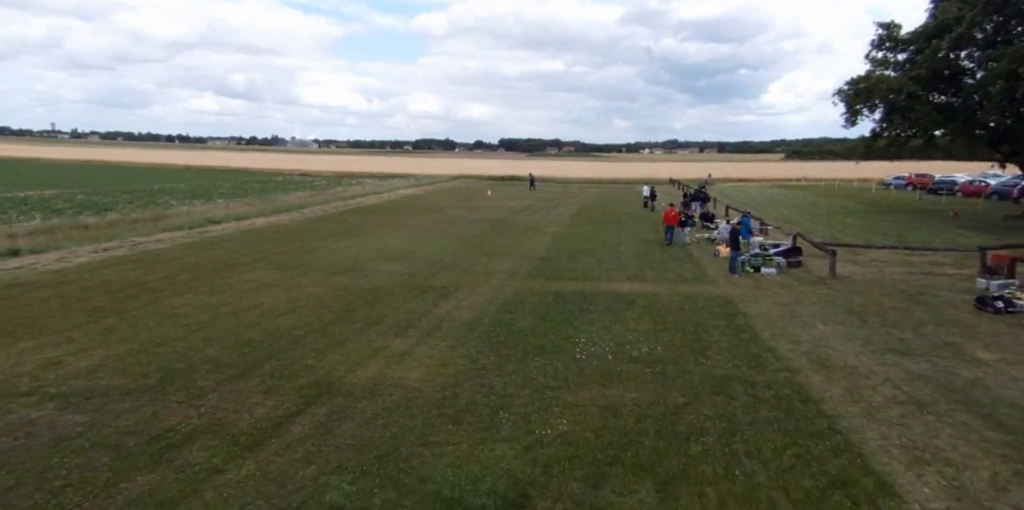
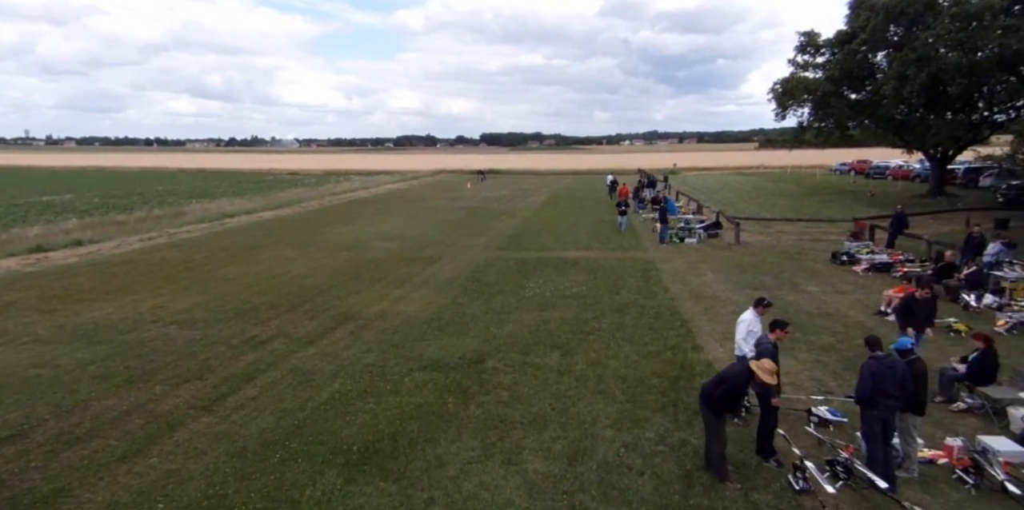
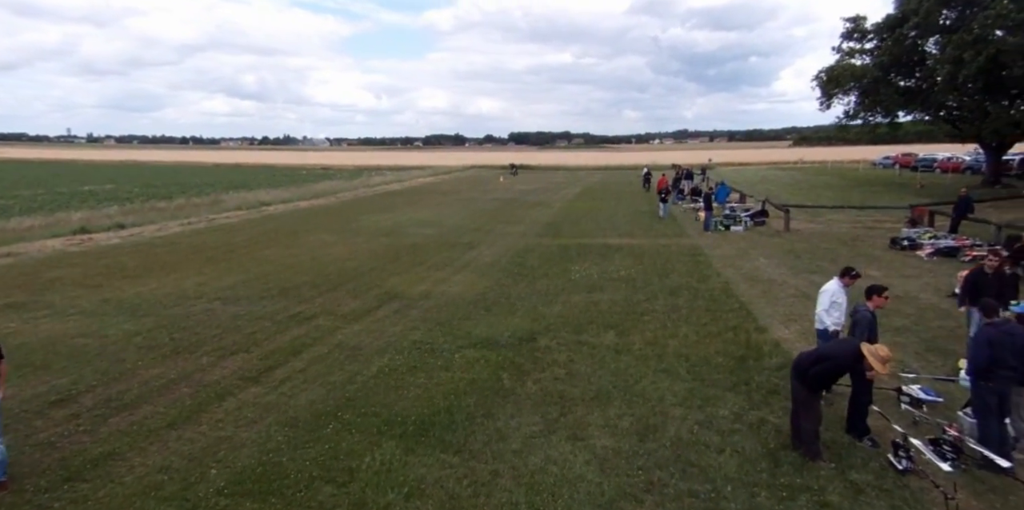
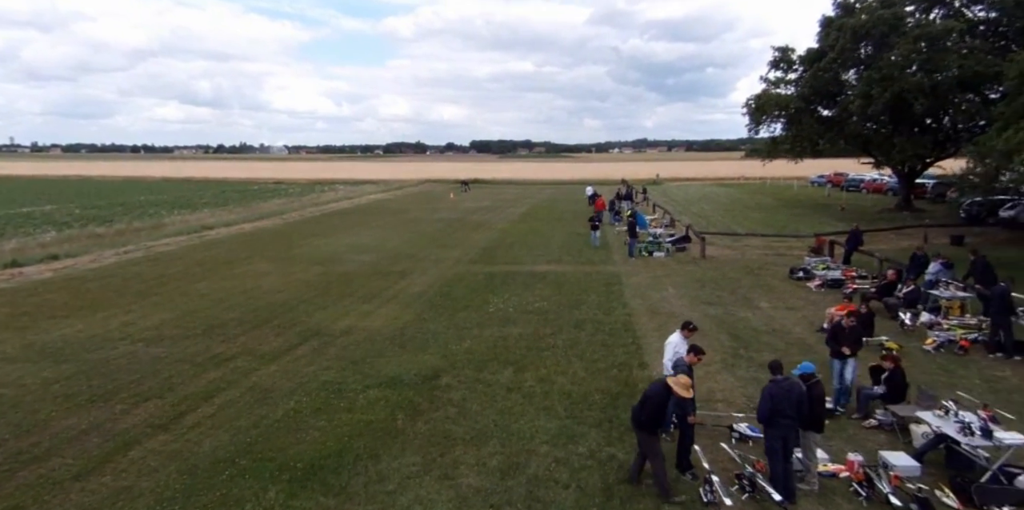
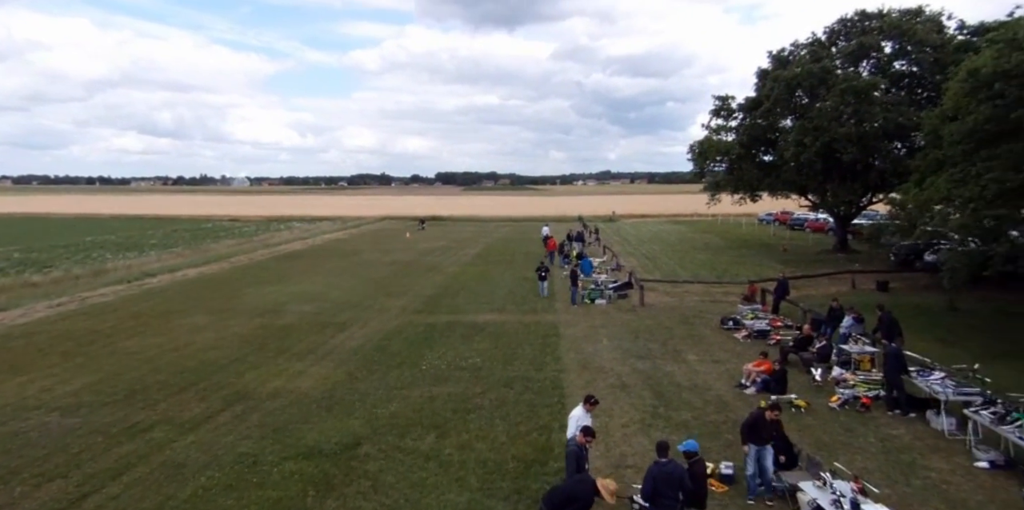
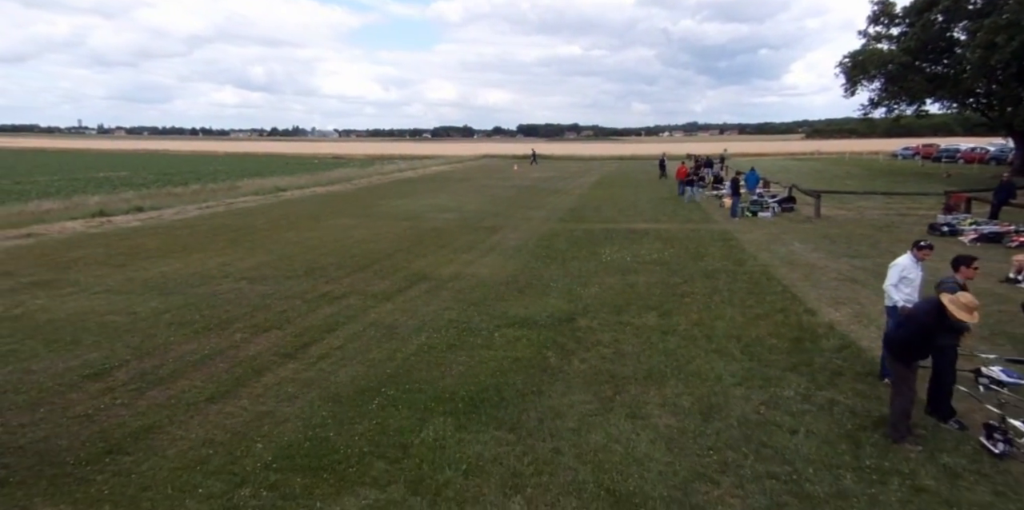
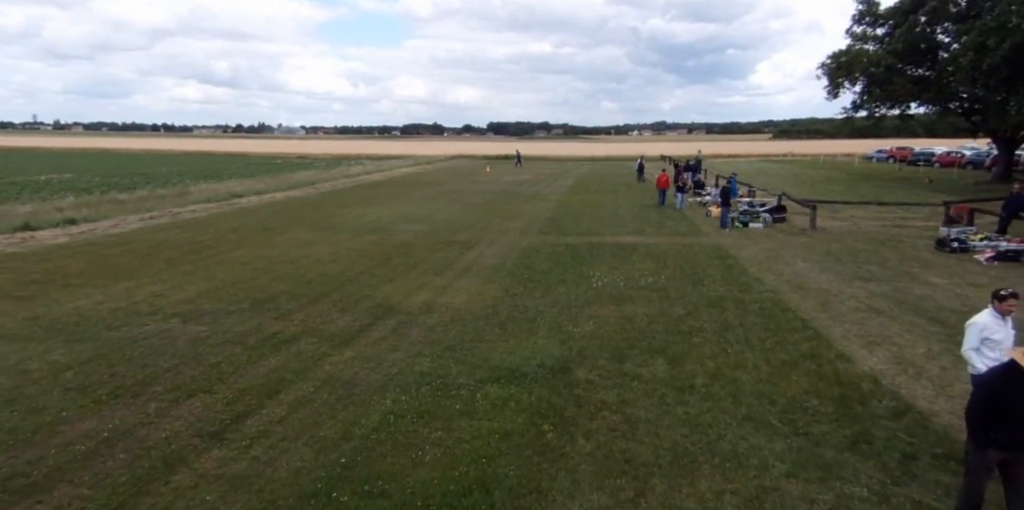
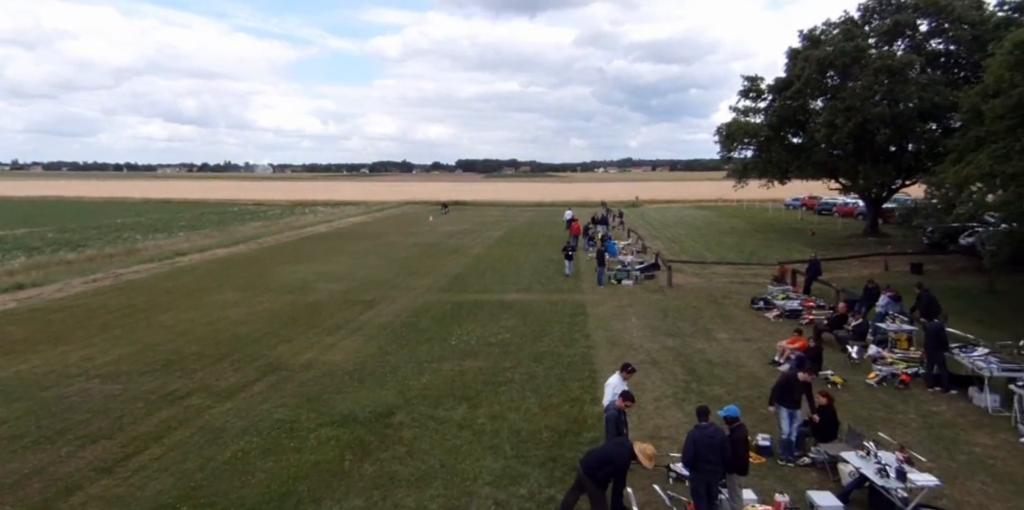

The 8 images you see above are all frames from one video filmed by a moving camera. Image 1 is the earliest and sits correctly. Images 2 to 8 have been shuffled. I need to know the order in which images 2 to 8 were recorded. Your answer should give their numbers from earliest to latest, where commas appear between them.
7, 6, 3, 2, 4, 8, 5
